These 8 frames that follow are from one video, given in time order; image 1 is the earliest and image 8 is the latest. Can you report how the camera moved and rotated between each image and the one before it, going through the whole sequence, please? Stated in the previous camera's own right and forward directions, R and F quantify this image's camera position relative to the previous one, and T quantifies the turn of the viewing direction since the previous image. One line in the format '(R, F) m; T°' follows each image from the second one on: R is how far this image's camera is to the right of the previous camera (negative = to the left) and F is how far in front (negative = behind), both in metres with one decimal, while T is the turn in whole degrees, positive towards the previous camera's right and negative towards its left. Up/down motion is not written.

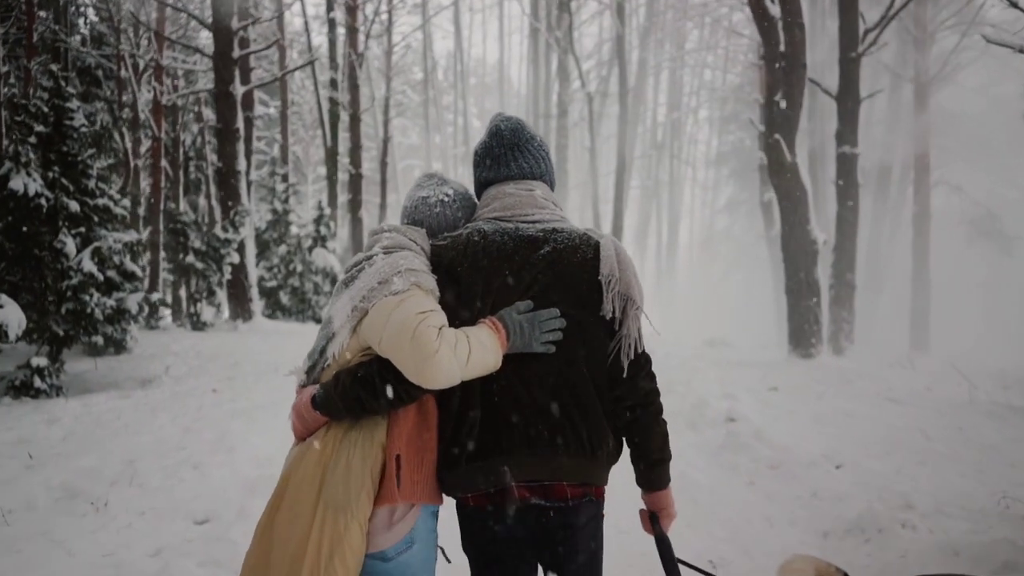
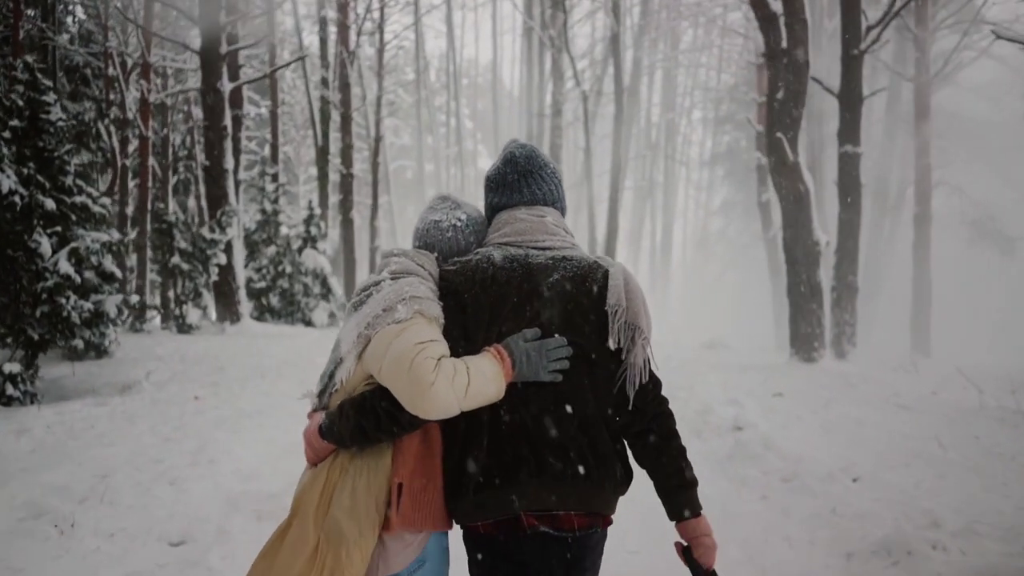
(-0.1, +0.3) m; +1°
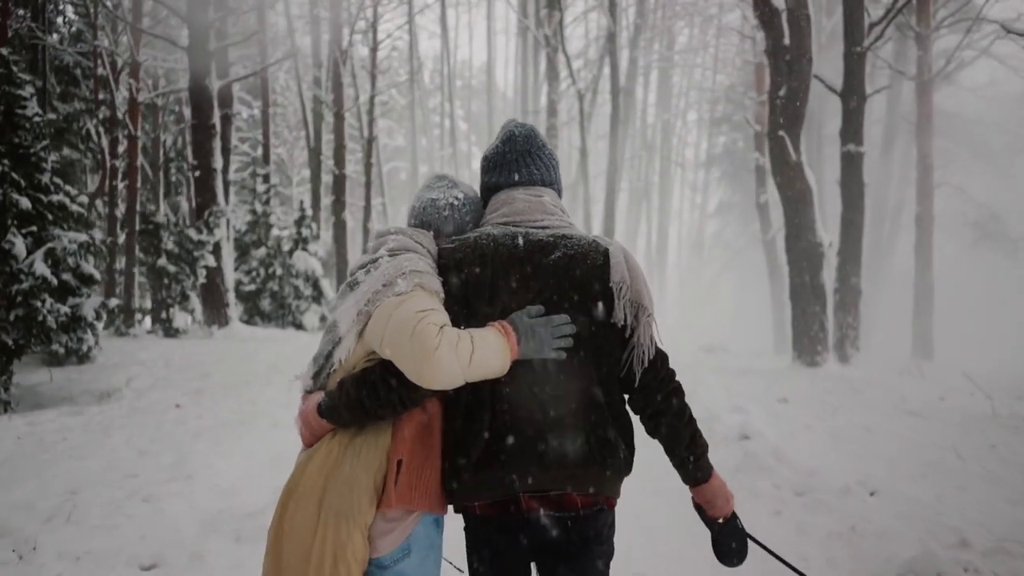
(0.0, +0.3) m; 0°
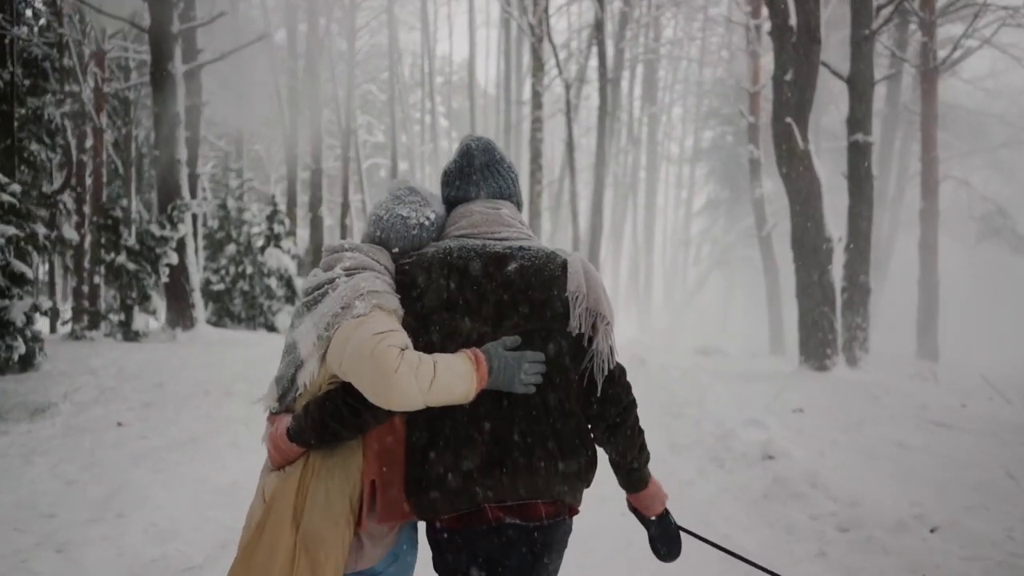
(-0.1, +0.9) m; +1°
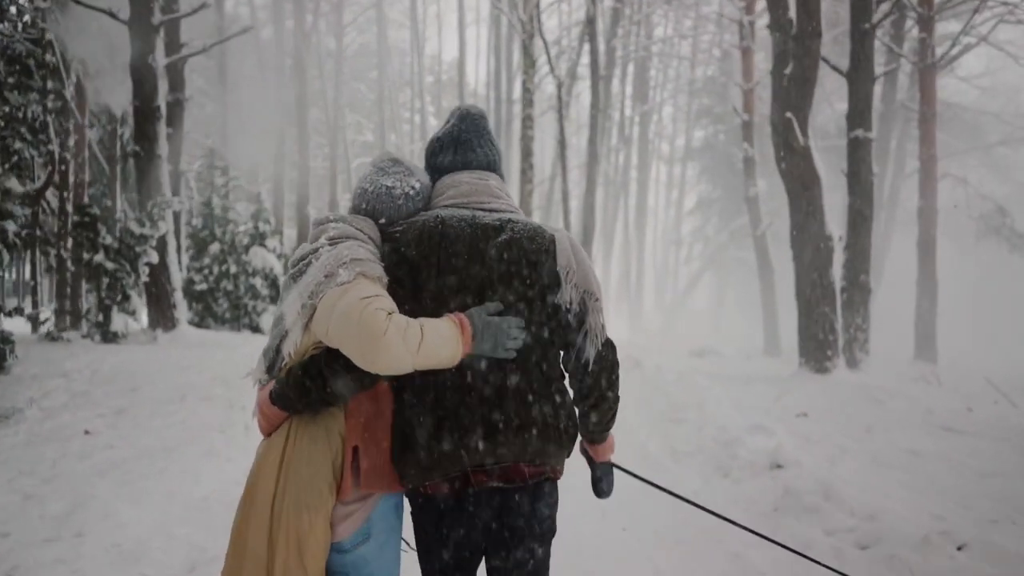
(0.0, +0.3) m; +1°
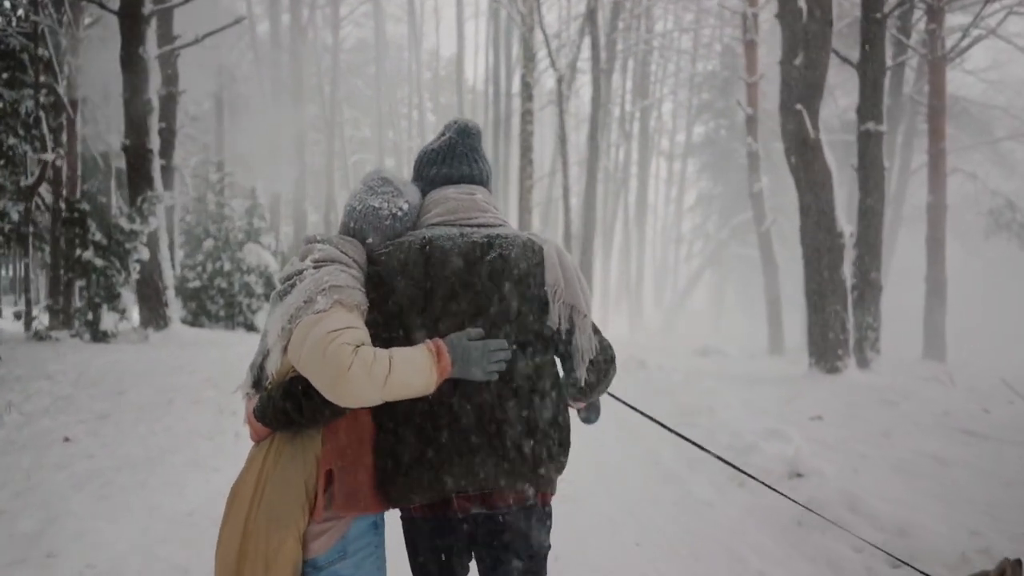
(0.0, +0.3) m; 0°
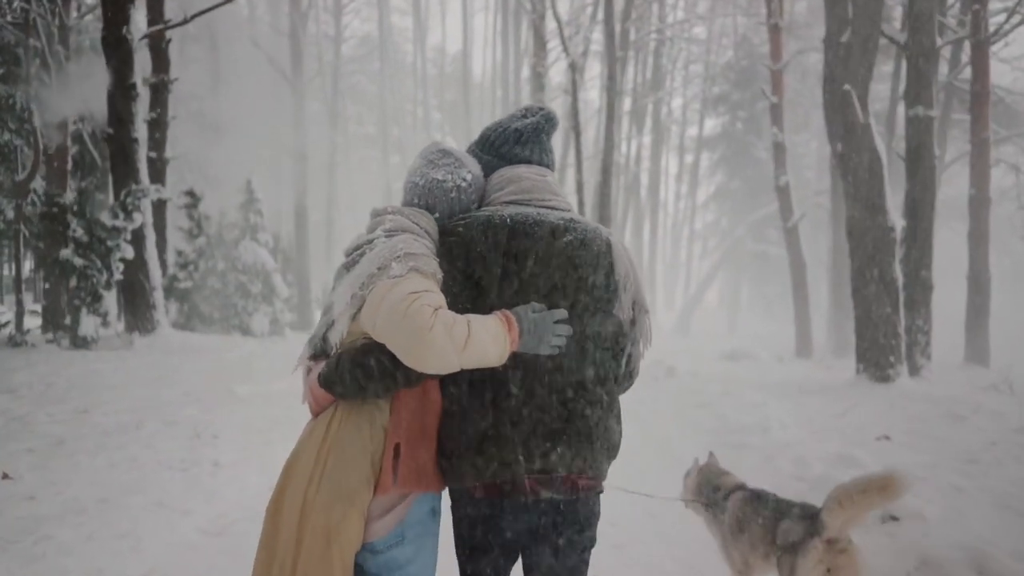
(-0.2, +1.0) m; 0°
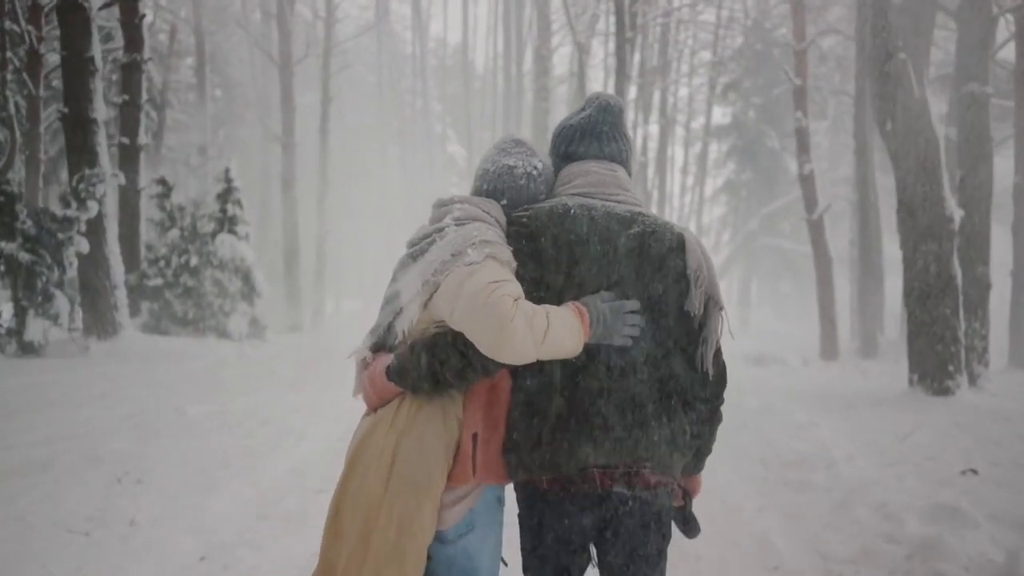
(0.0, +1.2) m; 0°
